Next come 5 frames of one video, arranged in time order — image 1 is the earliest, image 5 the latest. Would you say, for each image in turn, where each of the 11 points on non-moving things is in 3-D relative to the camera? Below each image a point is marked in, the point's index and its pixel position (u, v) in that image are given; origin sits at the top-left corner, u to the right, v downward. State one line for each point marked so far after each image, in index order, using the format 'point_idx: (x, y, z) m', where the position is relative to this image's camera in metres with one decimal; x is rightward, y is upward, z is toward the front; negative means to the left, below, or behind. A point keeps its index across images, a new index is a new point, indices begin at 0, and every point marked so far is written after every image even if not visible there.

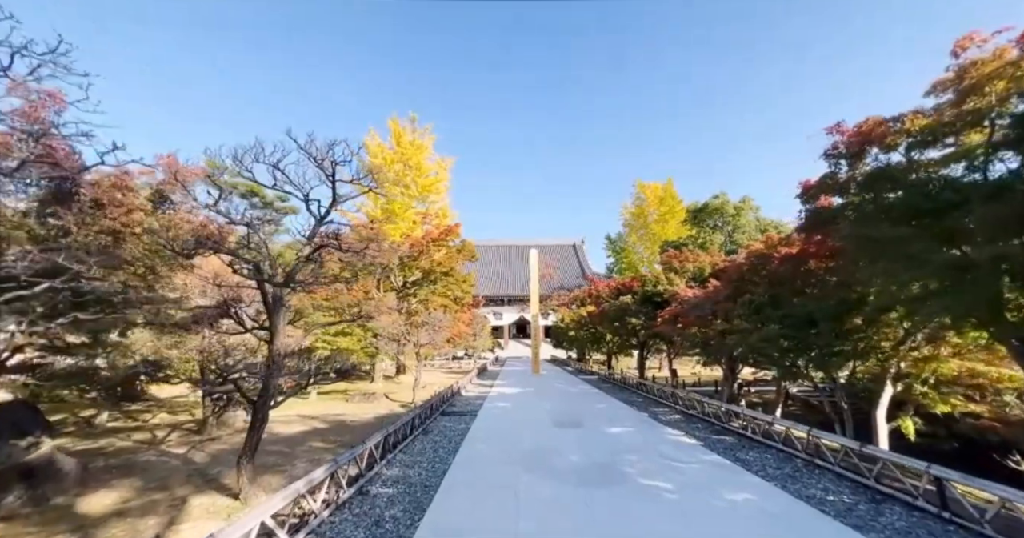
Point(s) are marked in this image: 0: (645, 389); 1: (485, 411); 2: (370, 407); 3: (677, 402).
0: (+3.5, -3.1, +11.1) m
1: (-0.6, -2.9, +8.7) m
2: (-3.0, -2.9, +9.1) m
3: (+3.3, -2.7, +8.6) m
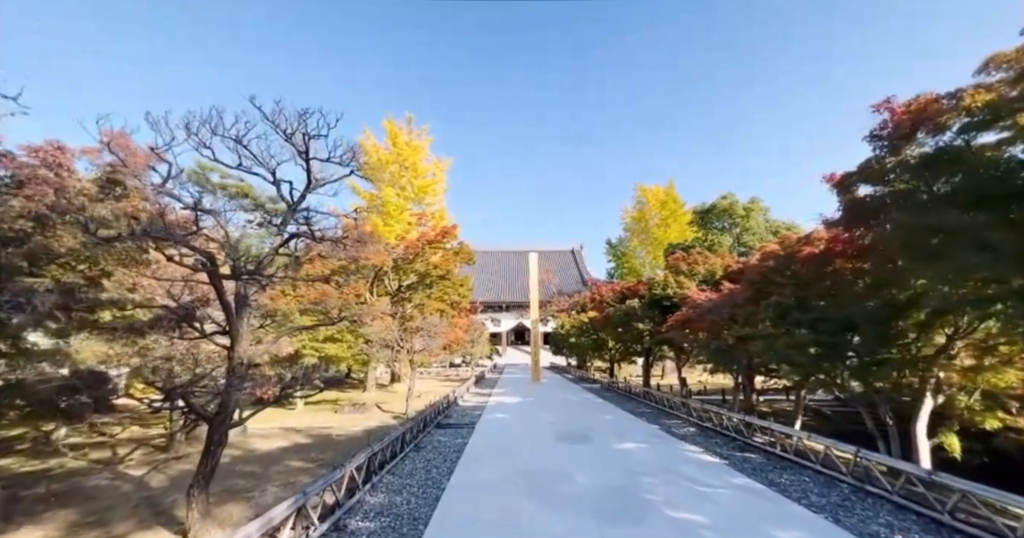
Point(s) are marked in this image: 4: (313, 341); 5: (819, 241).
0: (+3.4, -3.2, +10.6) m
1: (-0.5, -2.9, +8.1) m
2: (-3.0, -3.0, +8.4) m
3: (+3.3, -2.7, +8.0) m
4: (-4.5, -1.6, +9.6) m
5: (+4.7, +0.5, +6.6) m
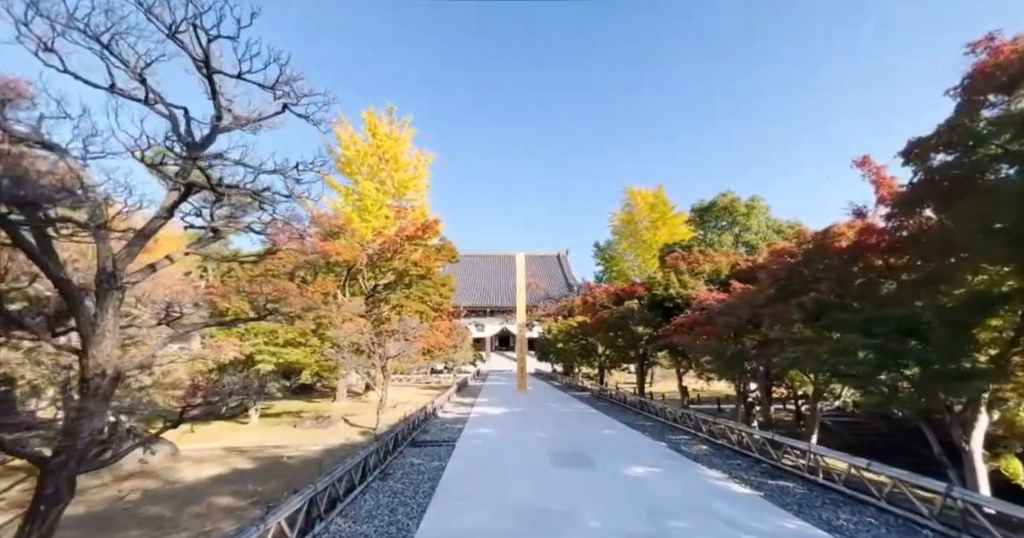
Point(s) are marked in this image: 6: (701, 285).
0: (+3.1, -3.2, +9.7) m
1: (-0.8, -2.8, +7.1) m
2: (-3.3, -2.9, +7.3) m
3: (+3.1, -2.7, +7.1) m
4: (-4.7, -1.5, +8.4) m
5: (+4.6, +0.5, +5.8) m
6: (+3.8, -0.3, +8.5) m
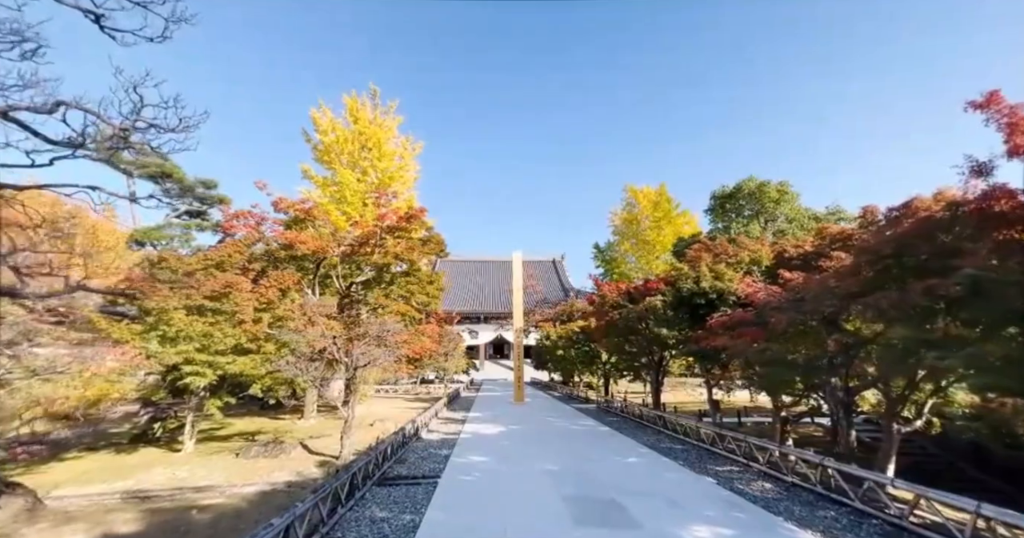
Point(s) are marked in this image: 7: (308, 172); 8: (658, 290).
0: (+3.1, -3.0, +8.1) m
1: (-0.8, -2.6, +5.5) m
2: (-3.3, -2.7, +5.7) m
3: (+3.1, -2.4, +5.6) m
4: (-4.8, -1.3, +6.8) m
5: (+4.6, +0.8, +4.3) m
6: (+3.7, -0.1, +7.0) m
7: (-6.8, +3.2, +14.4) m
8: (+3.1, -0.5, +9.1) m
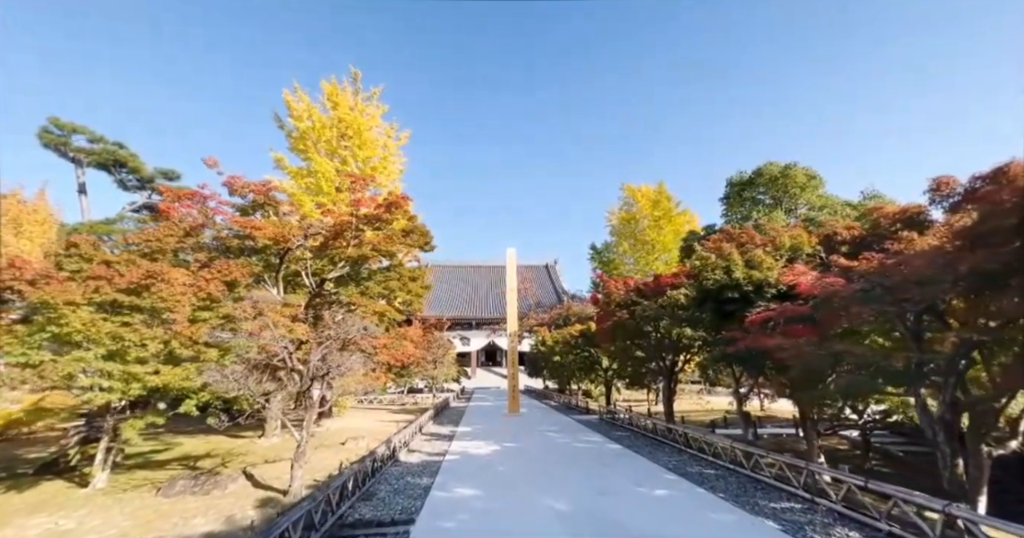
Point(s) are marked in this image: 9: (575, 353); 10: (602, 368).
0: (+3.0, -2.9, +6.9) m
1: (-0.8, -2.4, +4.2) m
2: (-3.3, -2.5, +4.4) m
3: (+3.1, -2.2, +4.4) m
4: (-4.8, -1.2, +5.5) m
5: (+4.6, +1.0, +3.2) m
6: (+3.7, 0.0, +5.9) m
7: (-7.0, +3.3, +13.0) m
8: (+3.0, -0.3, +7.9) m
9: (+2.1, -2.8, +14.5) m
10: (+3.0, -3.2, +14.1) m
